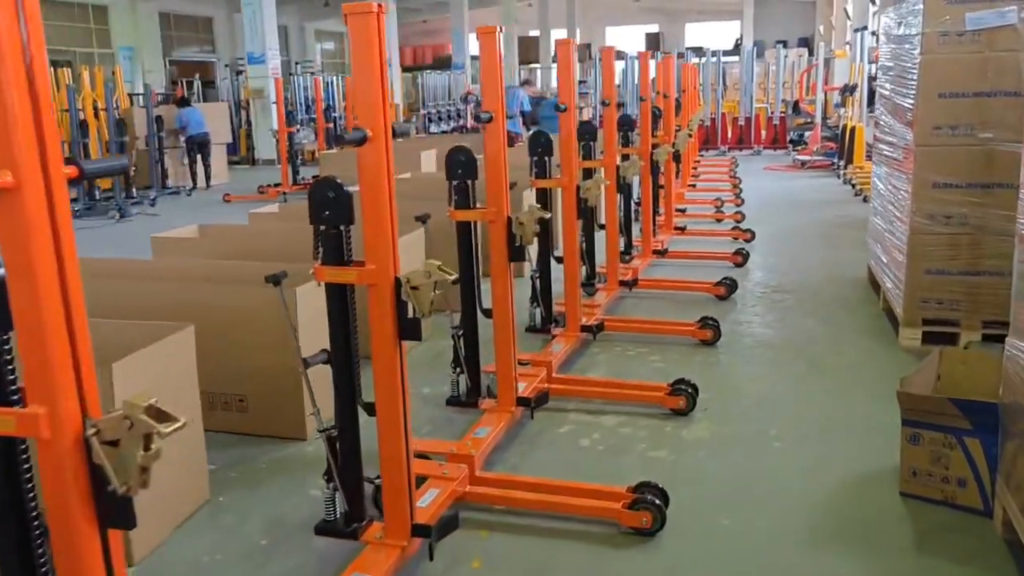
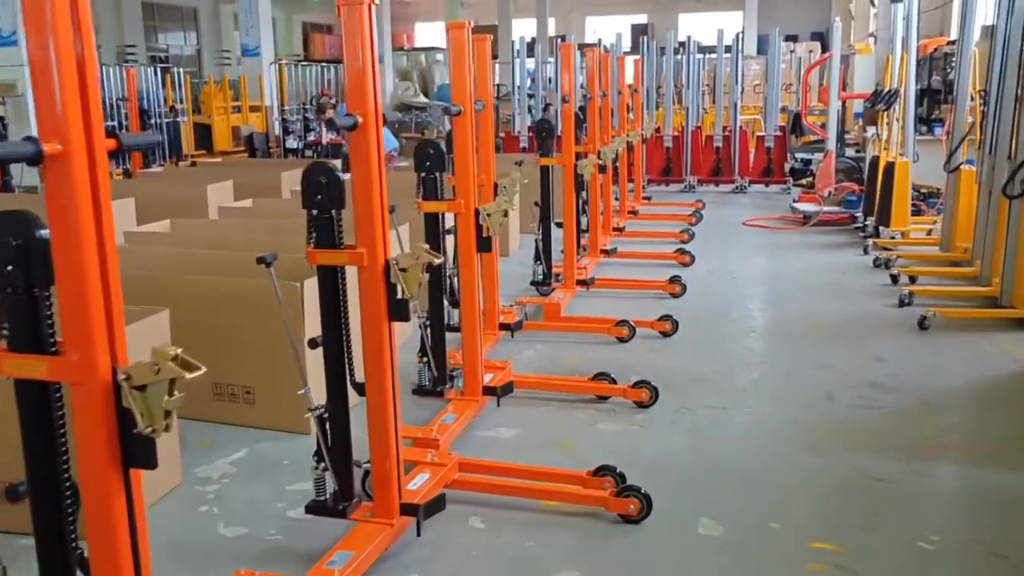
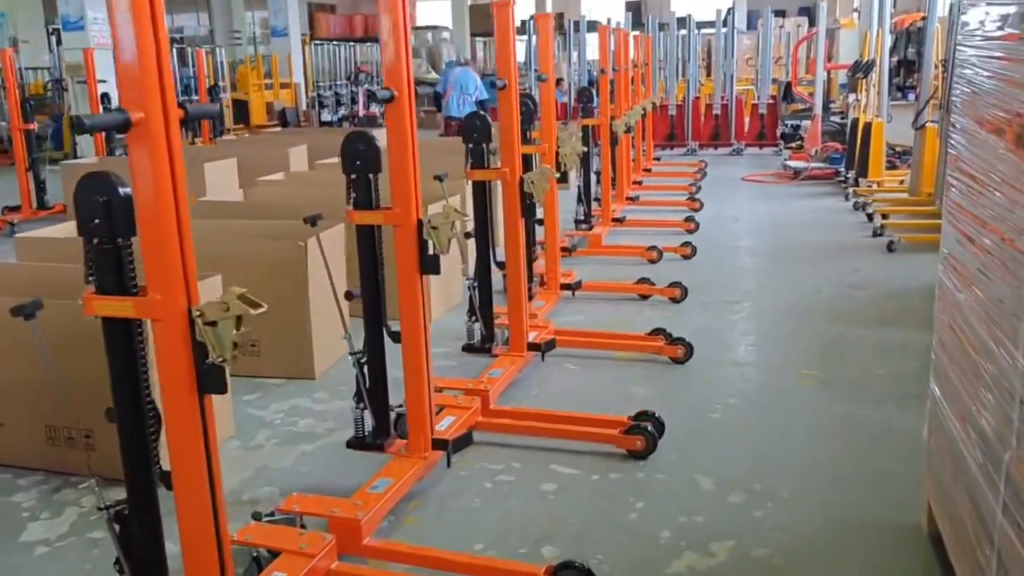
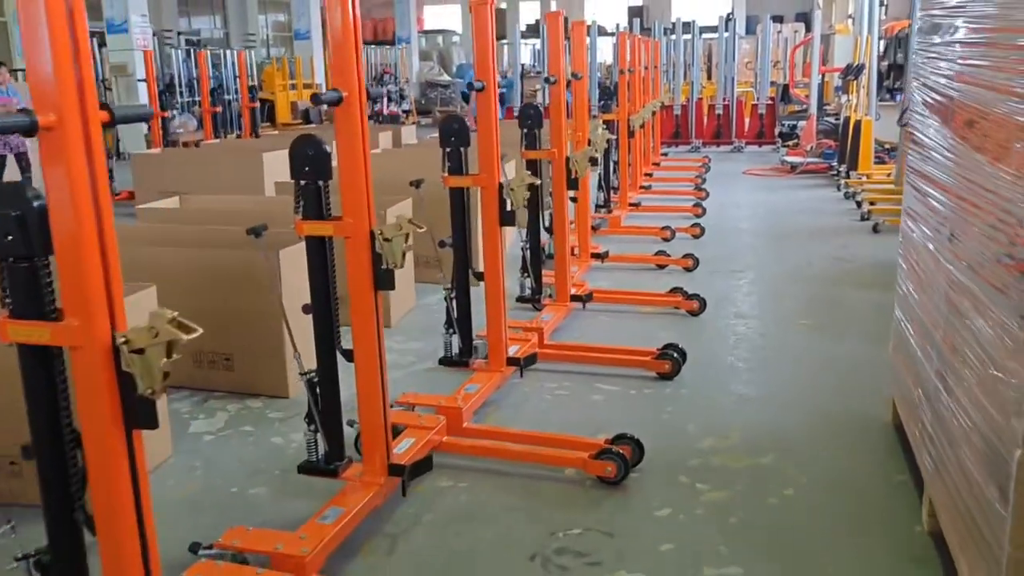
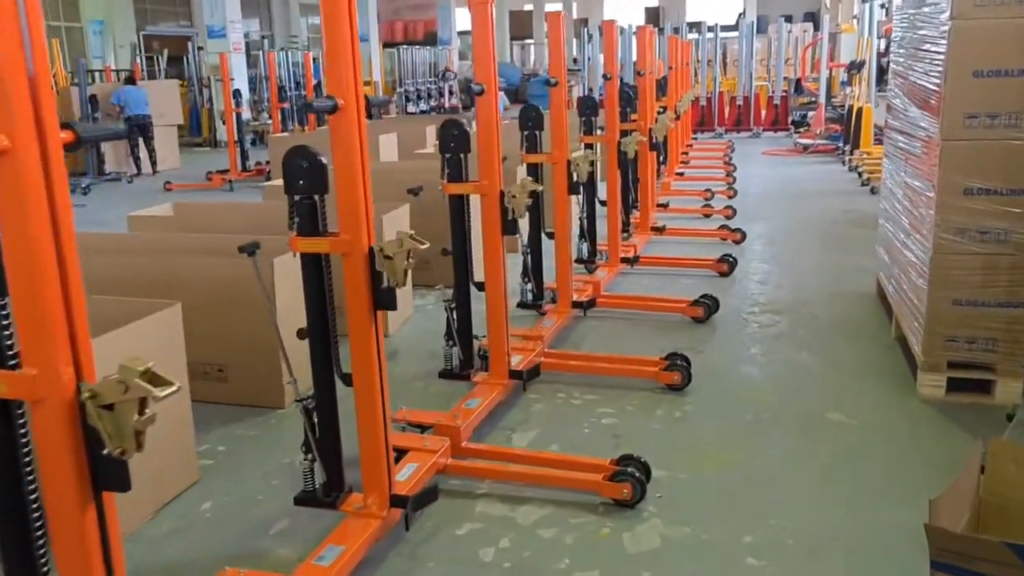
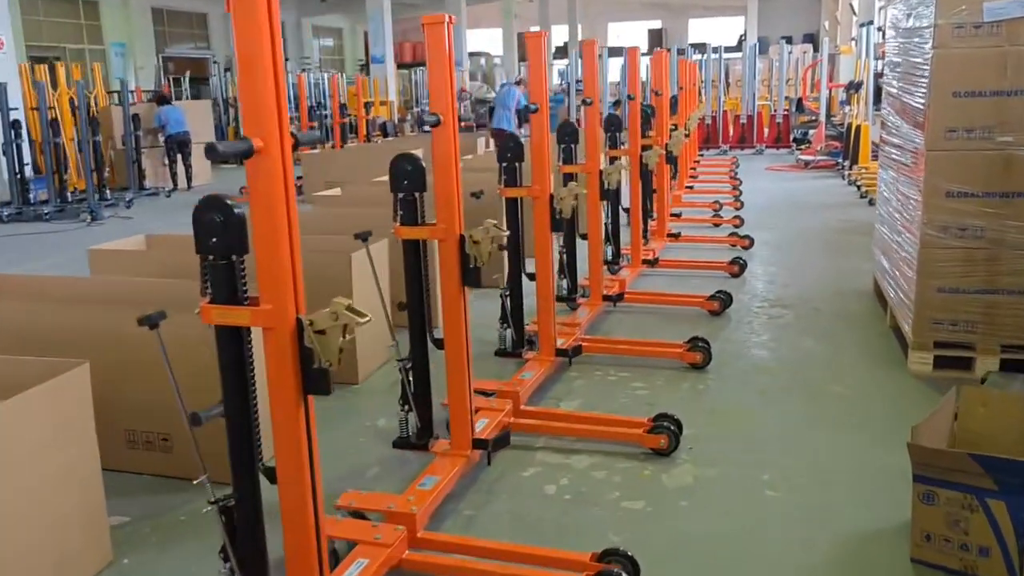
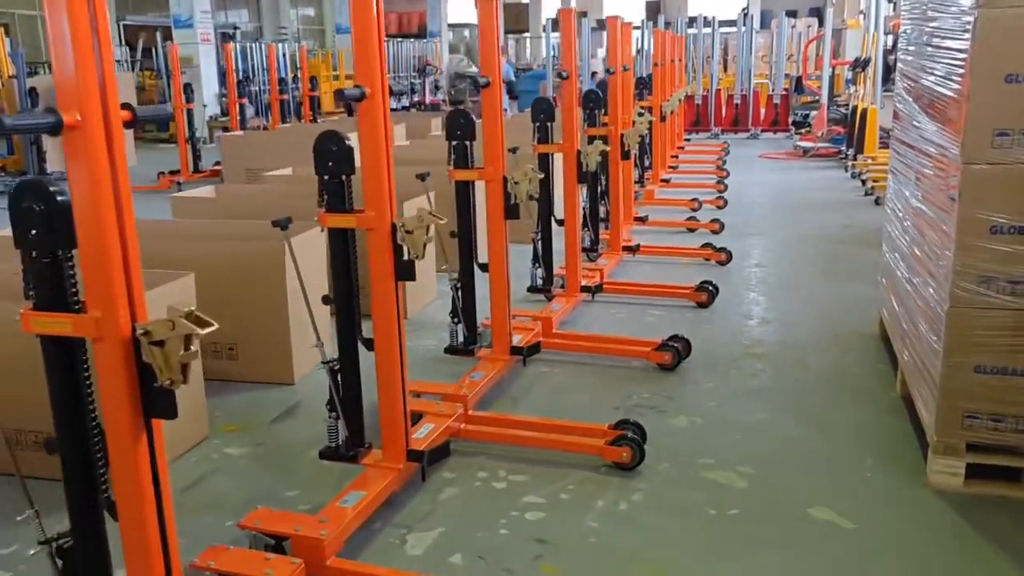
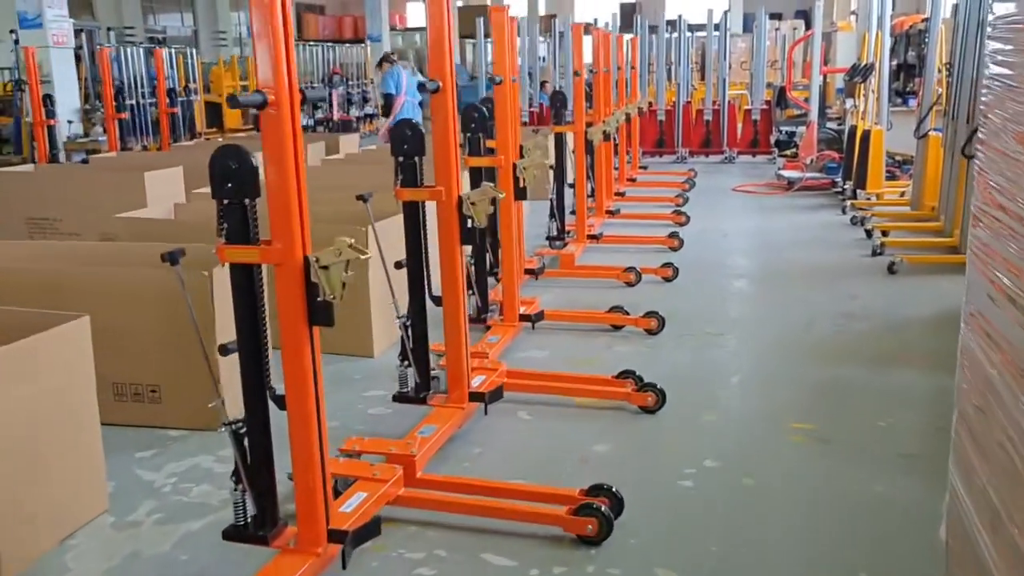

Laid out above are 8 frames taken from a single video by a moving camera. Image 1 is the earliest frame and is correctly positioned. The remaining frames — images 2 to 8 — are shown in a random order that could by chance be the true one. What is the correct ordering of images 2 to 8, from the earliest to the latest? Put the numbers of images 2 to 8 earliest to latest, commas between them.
6, 5, 7, 4, 3, 8, 2
